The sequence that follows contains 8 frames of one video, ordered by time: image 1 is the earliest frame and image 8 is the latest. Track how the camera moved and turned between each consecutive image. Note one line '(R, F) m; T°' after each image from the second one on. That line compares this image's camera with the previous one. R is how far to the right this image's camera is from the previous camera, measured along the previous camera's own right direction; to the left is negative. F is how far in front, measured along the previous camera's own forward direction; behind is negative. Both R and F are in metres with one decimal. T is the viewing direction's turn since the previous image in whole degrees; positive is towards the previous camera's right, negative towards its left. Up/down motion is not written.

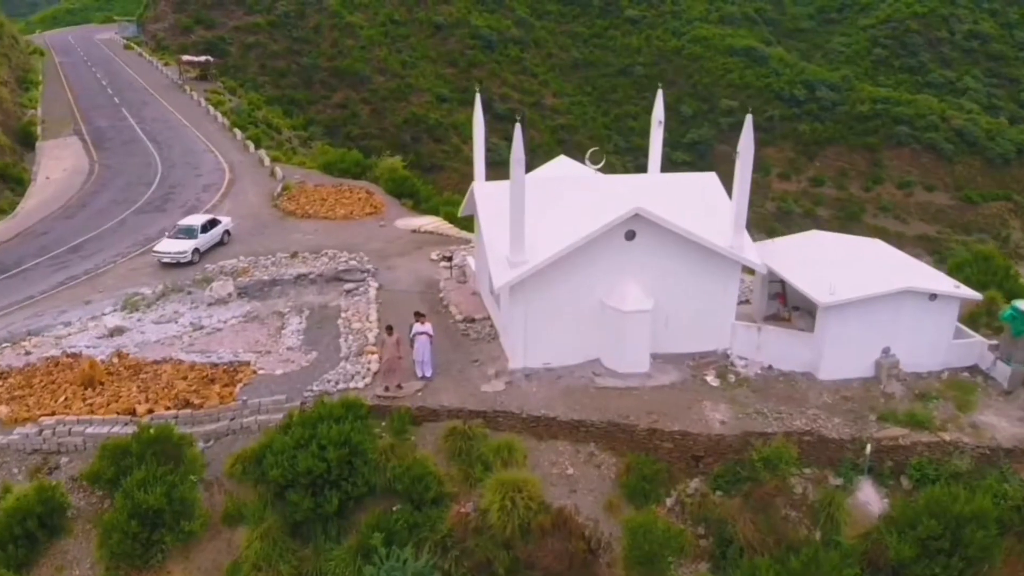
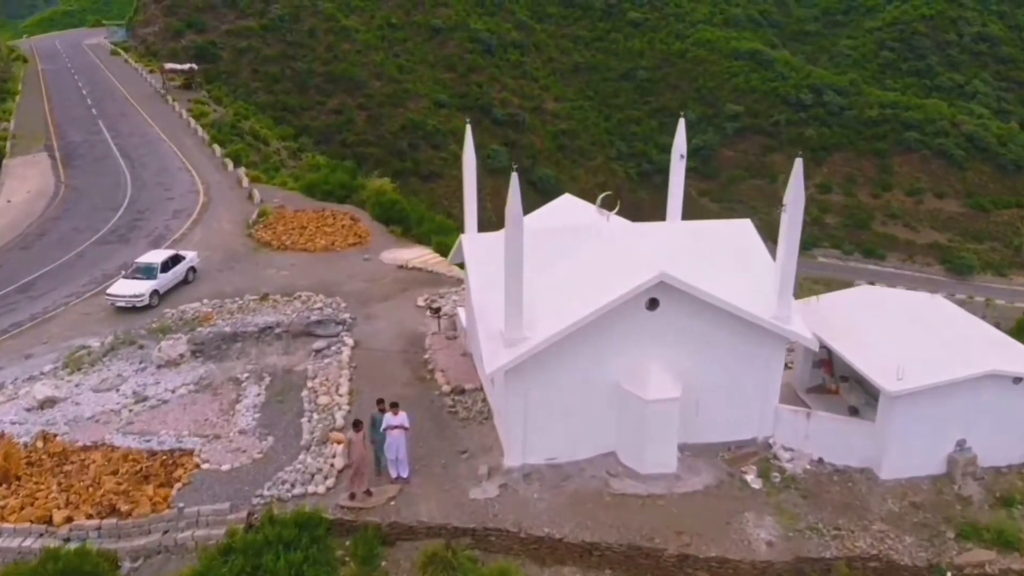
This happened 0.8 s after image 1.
(0.0, +1.2) m; 0°
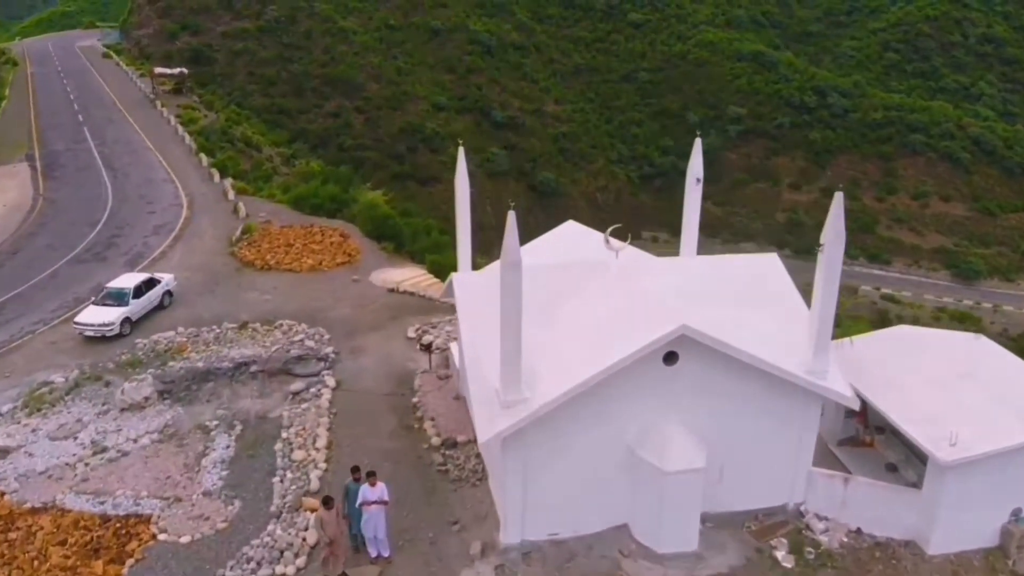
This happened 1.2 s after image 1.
(0.0, +0.7) m; 0°
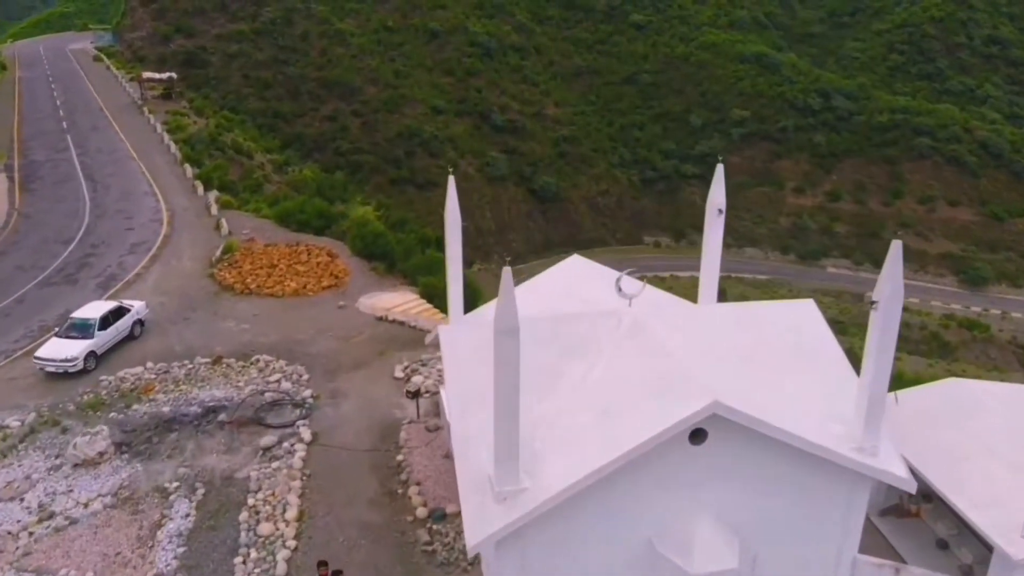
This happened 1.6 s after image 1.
(0.0, +0.7) m; 0°
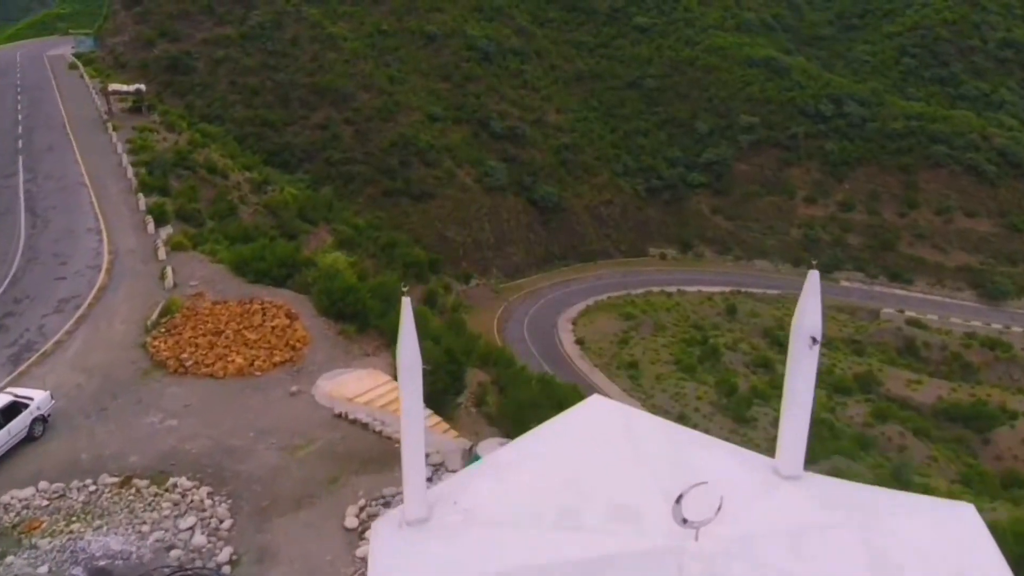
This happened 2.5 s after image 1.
(+0.1, +1.8) m; 0°
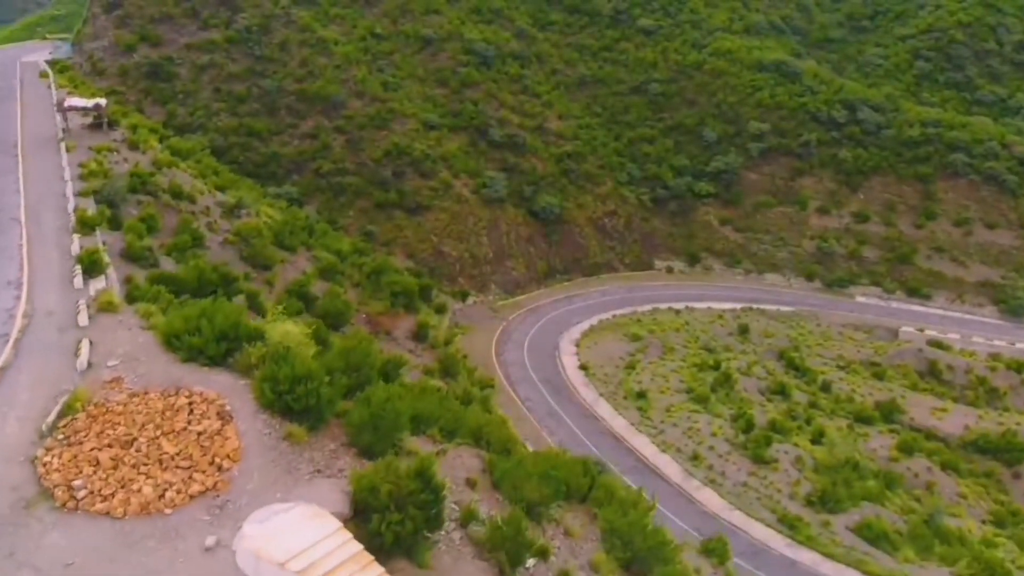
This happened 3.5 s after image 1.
(+0.1, +1.9) m; 0°
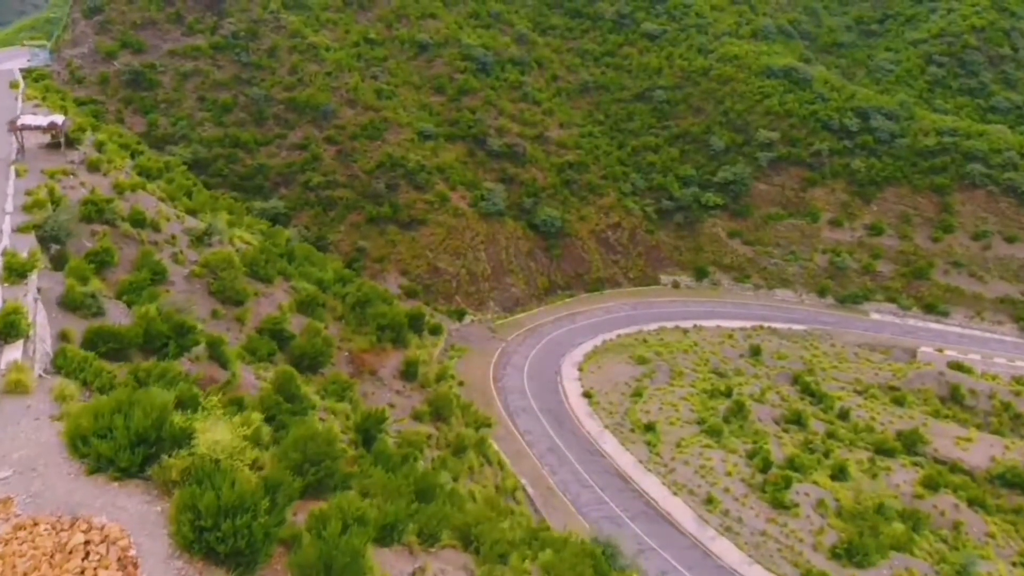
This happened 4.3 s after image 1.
(+0.1, +1.7) m; 0°
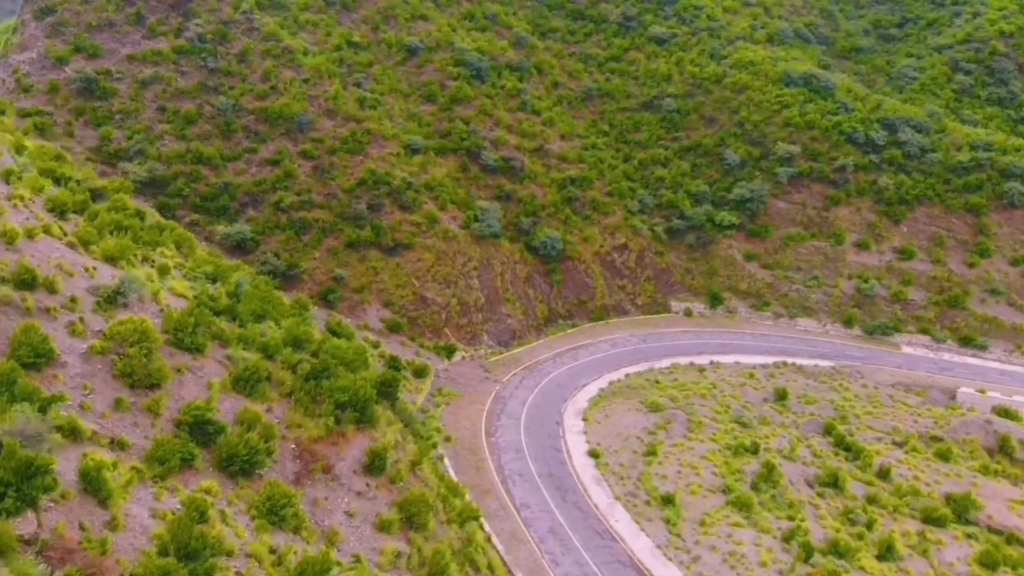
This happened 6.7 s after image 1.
(+0.1, +3.6) m; 0°
